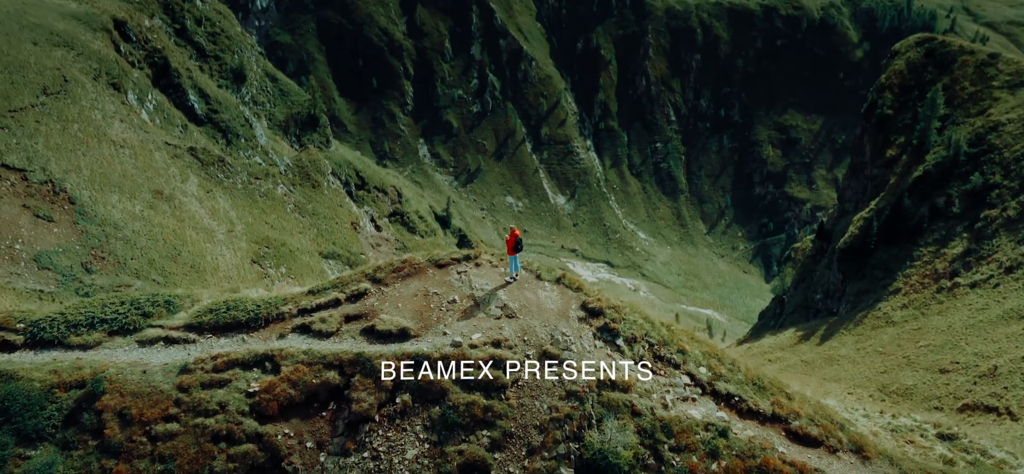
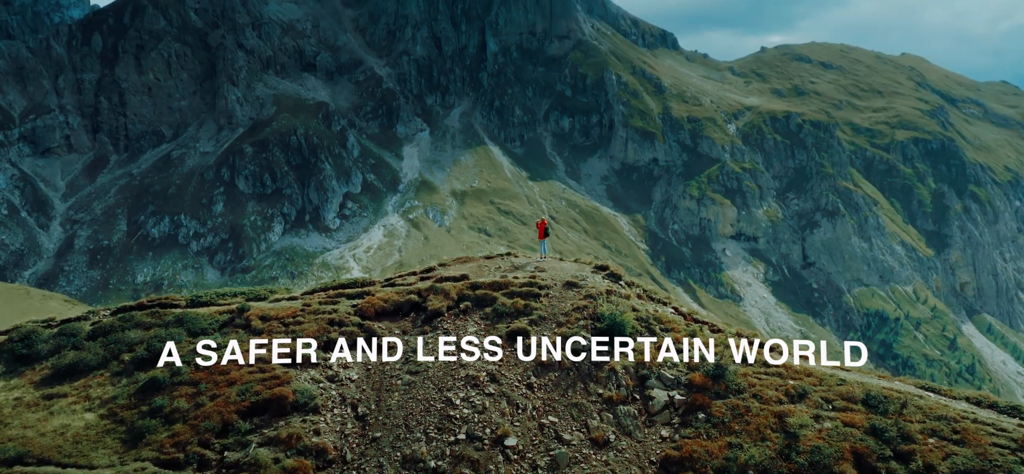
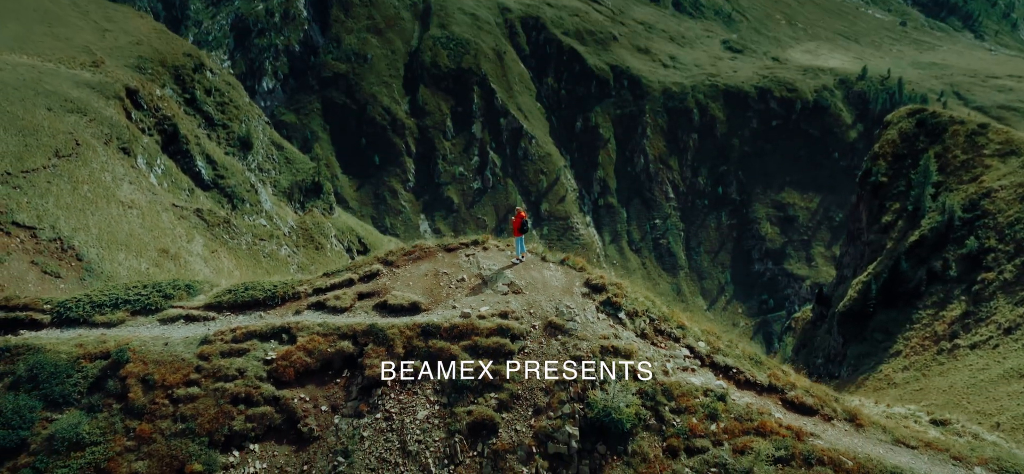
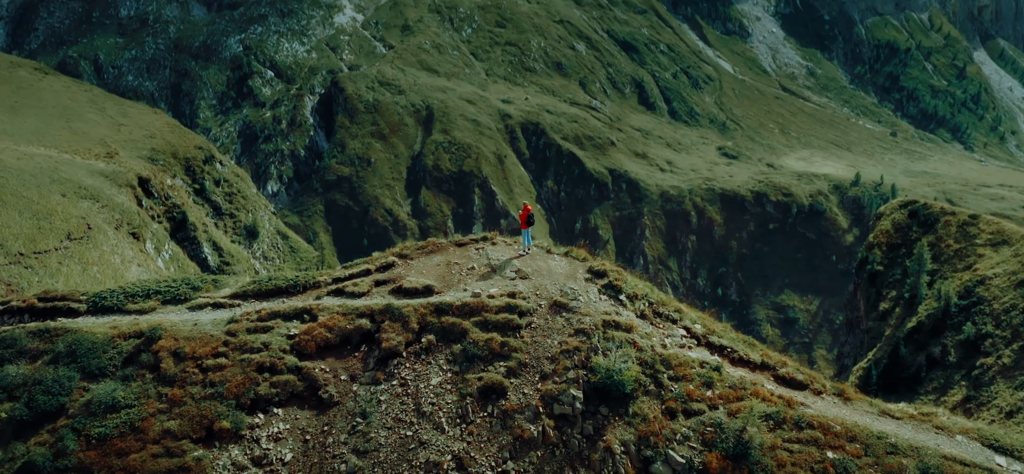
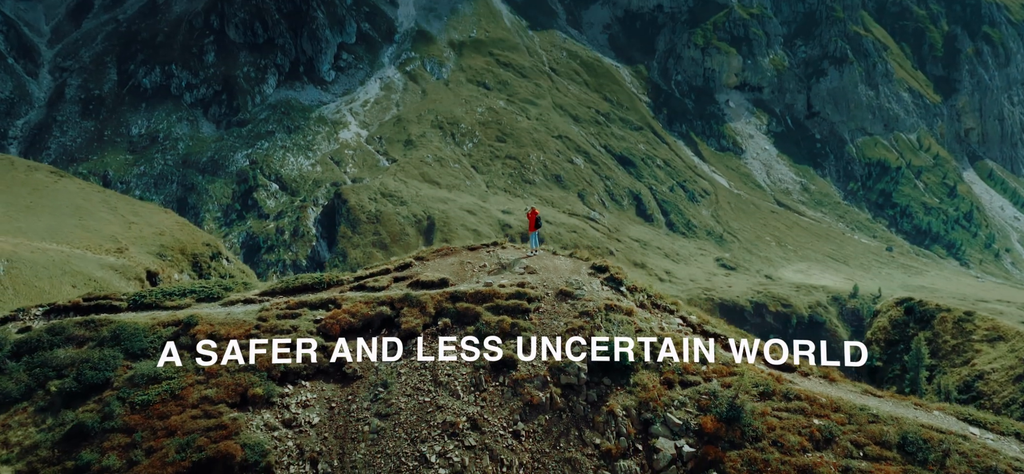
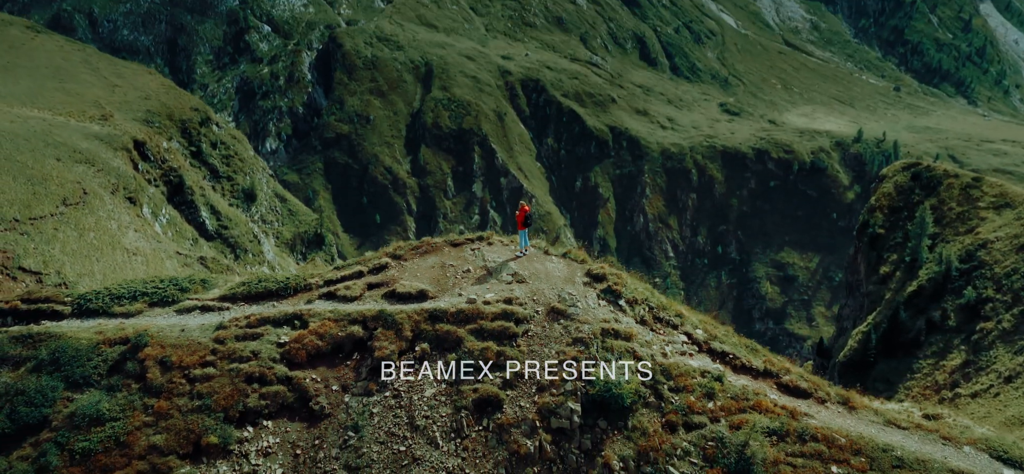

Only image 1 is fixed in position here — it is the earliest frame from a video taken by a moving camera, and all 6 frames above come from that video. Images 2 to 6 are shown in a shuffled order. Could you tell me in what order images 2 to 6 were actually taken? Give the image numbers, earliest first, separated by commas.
3, 6, 4, 5, 2
